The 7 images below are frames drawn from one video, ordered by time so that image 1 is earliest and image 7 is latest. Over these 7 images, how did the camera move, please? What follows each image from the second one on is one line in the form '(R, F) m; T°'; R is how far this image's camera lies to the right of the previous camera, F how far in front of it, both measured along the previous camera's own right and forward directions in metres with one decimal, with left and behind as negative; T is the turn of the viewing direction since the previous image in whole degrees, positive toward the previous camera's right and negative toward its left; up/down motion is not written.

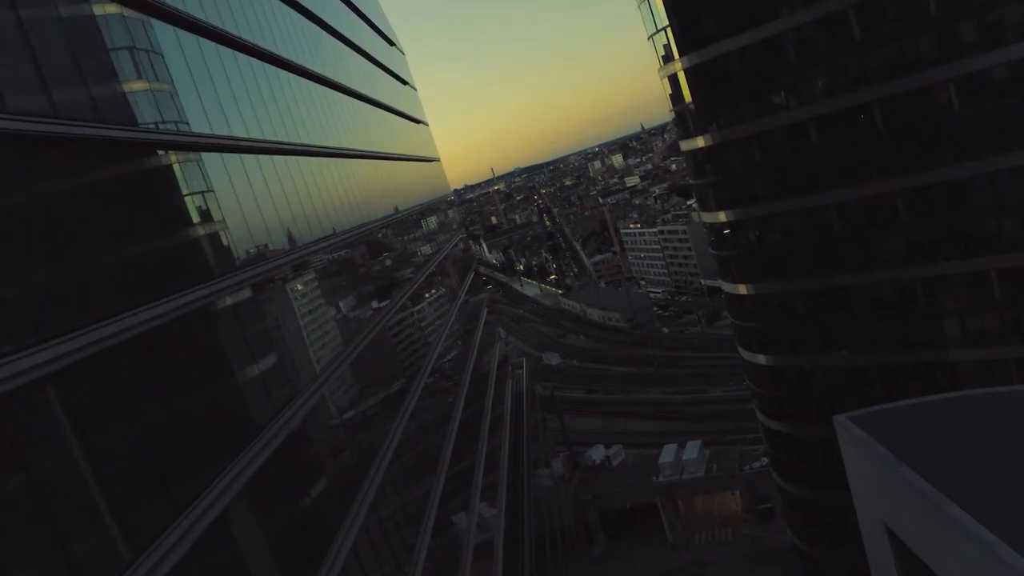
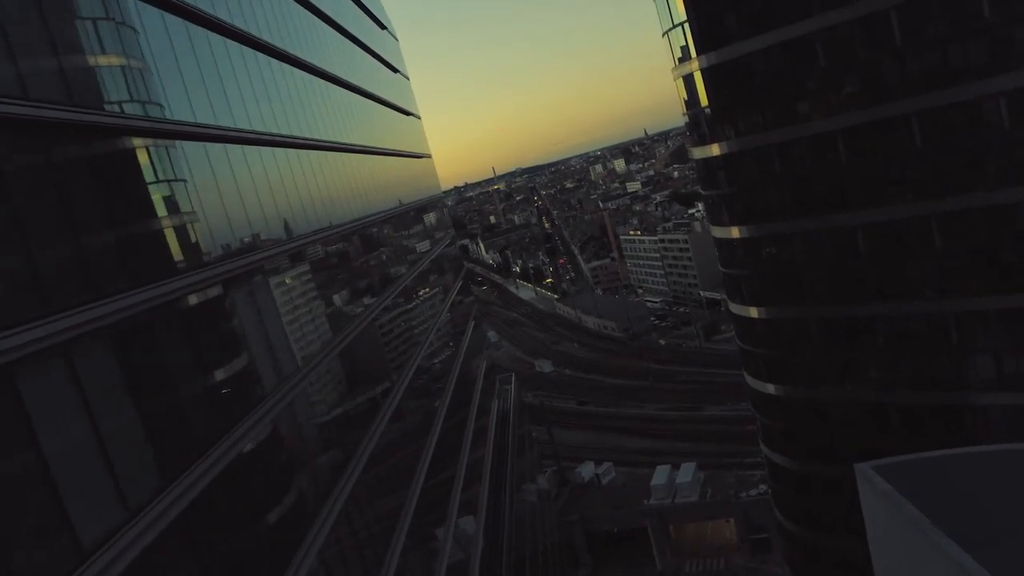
(+0.1, +1.3) m; 0°
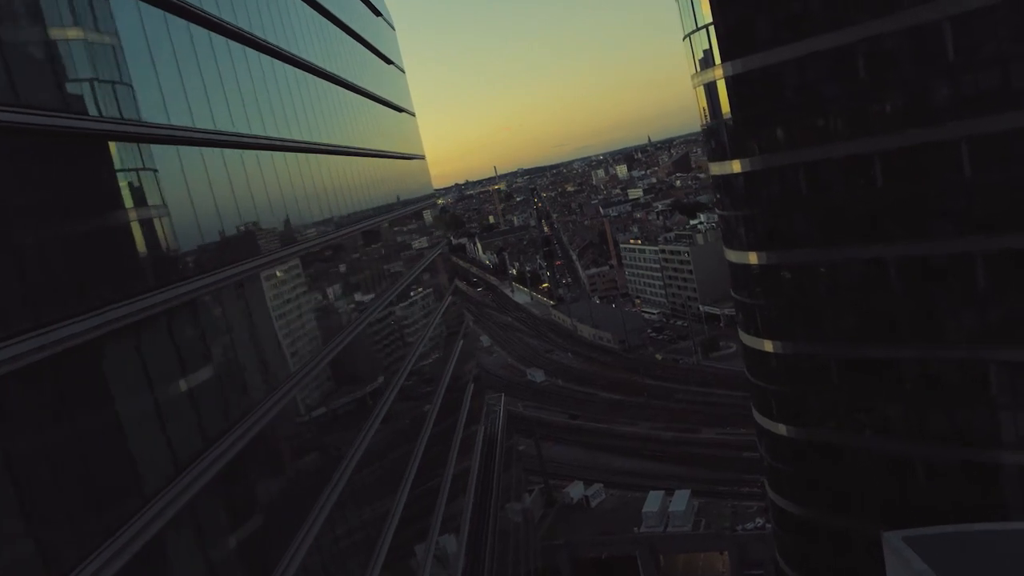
(0.0, +1.2) m; 0°
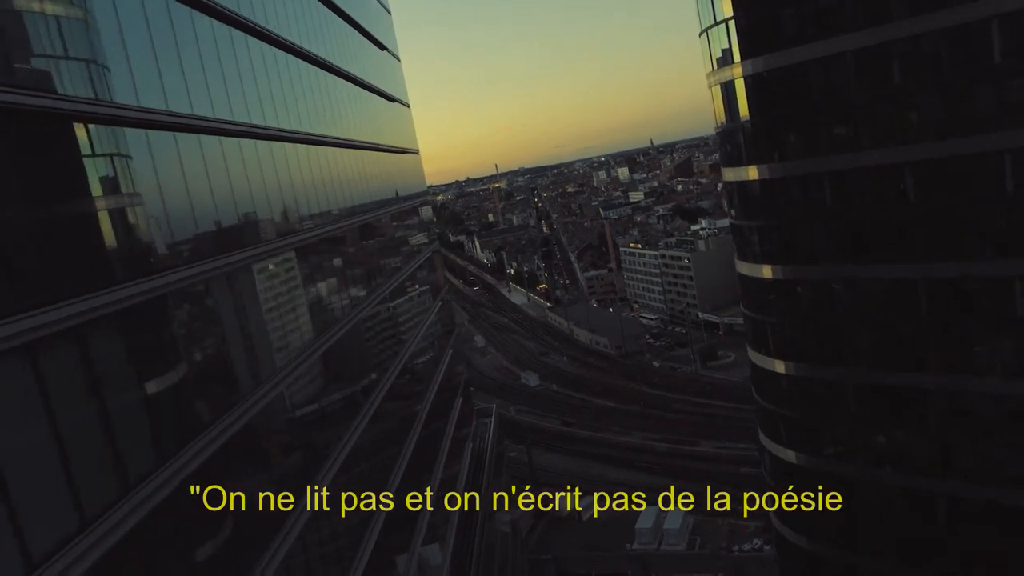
(0.0, +0.9) m; 0°
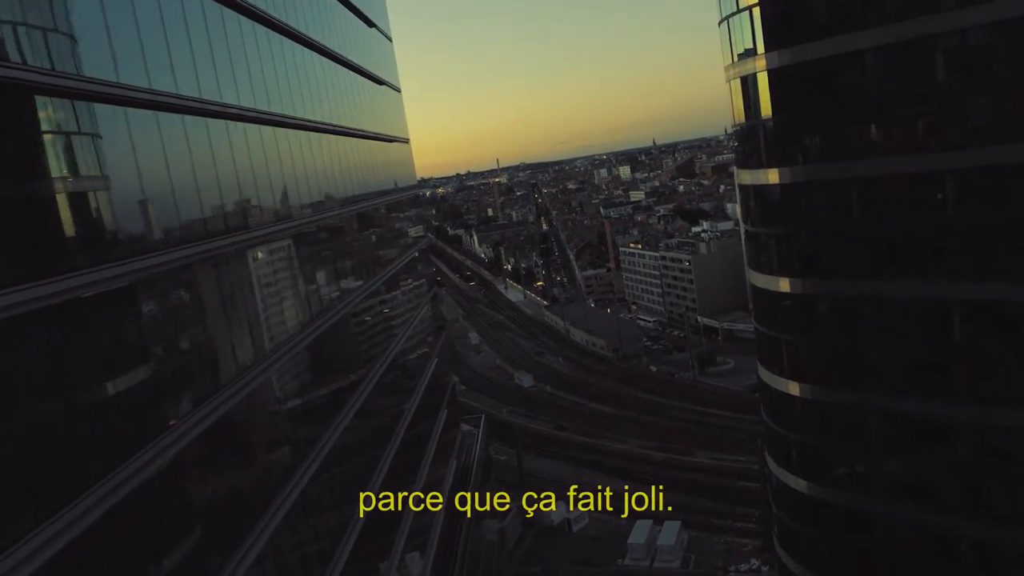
(+0.1, +1.0) m; 0°
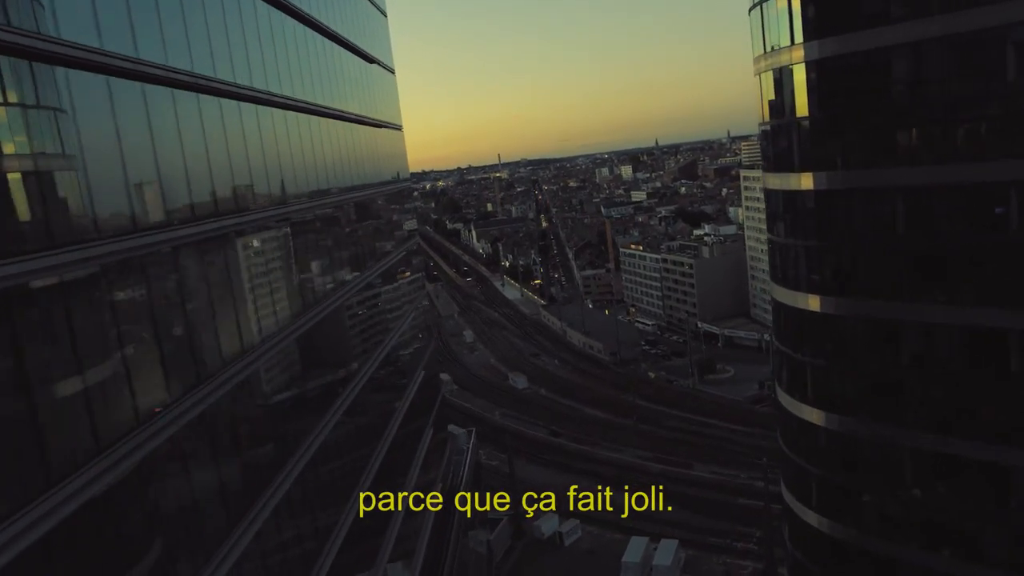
(0.0, +1.1) m; 0°
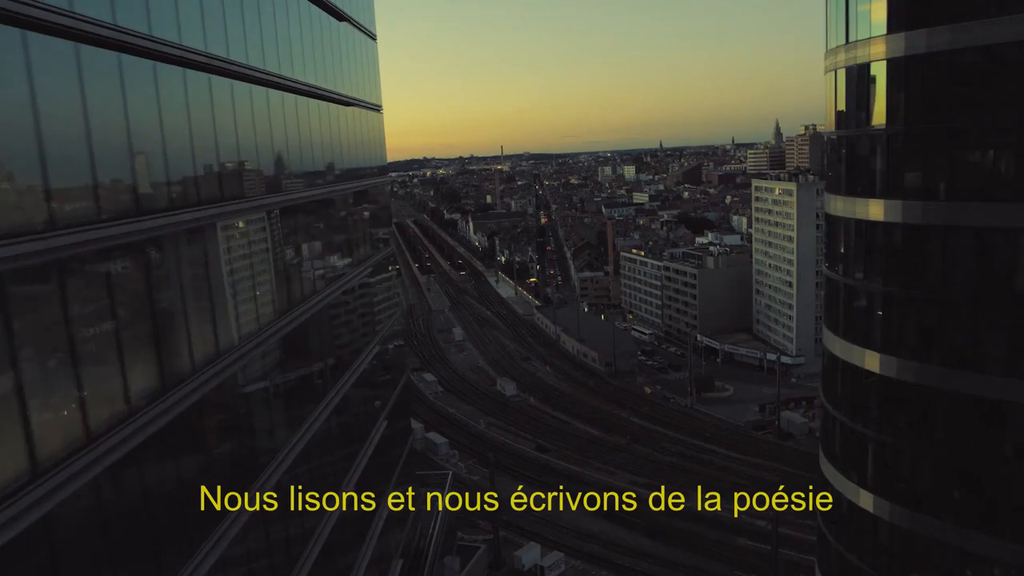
(0.0, +2.1) m; +1°
